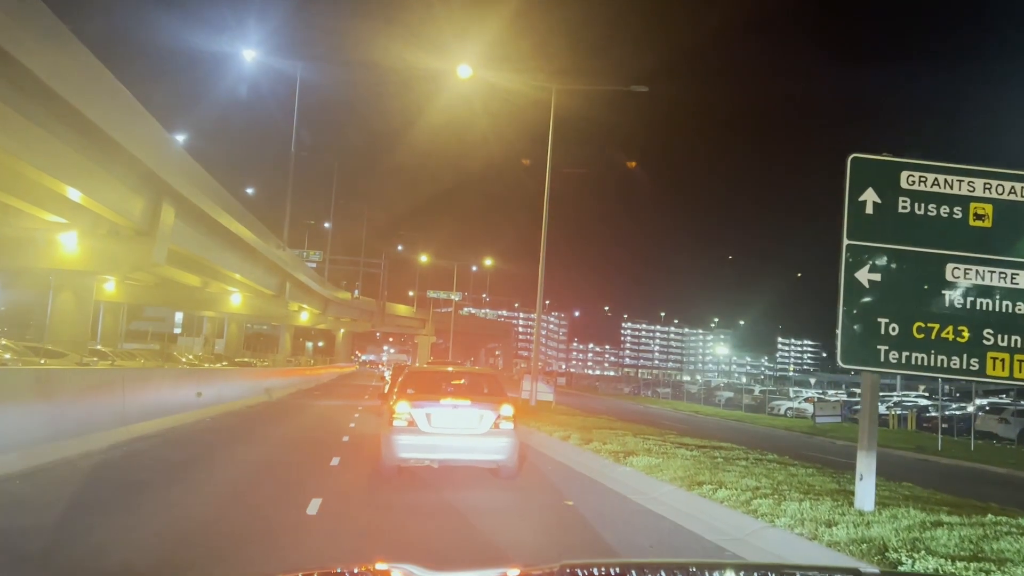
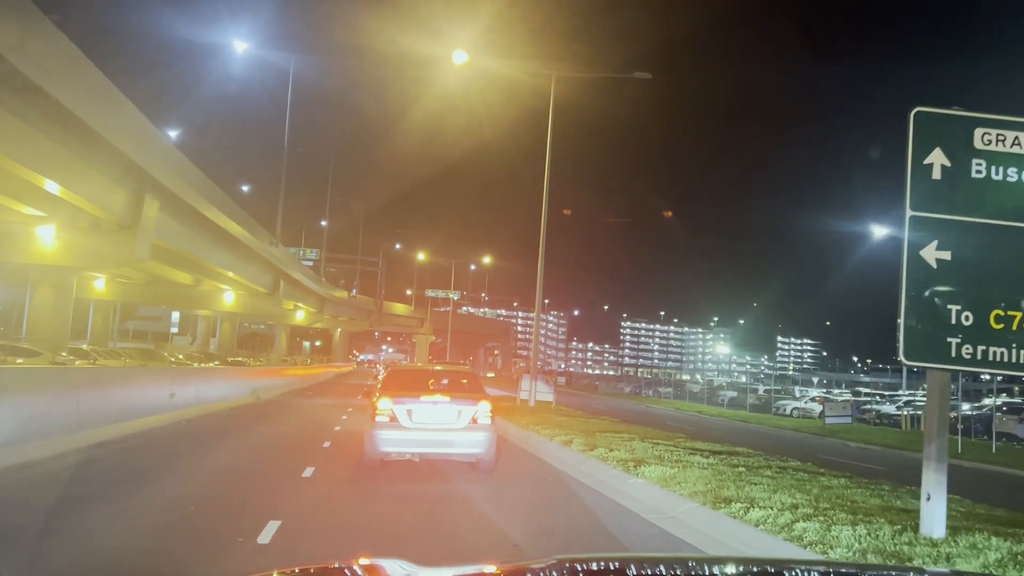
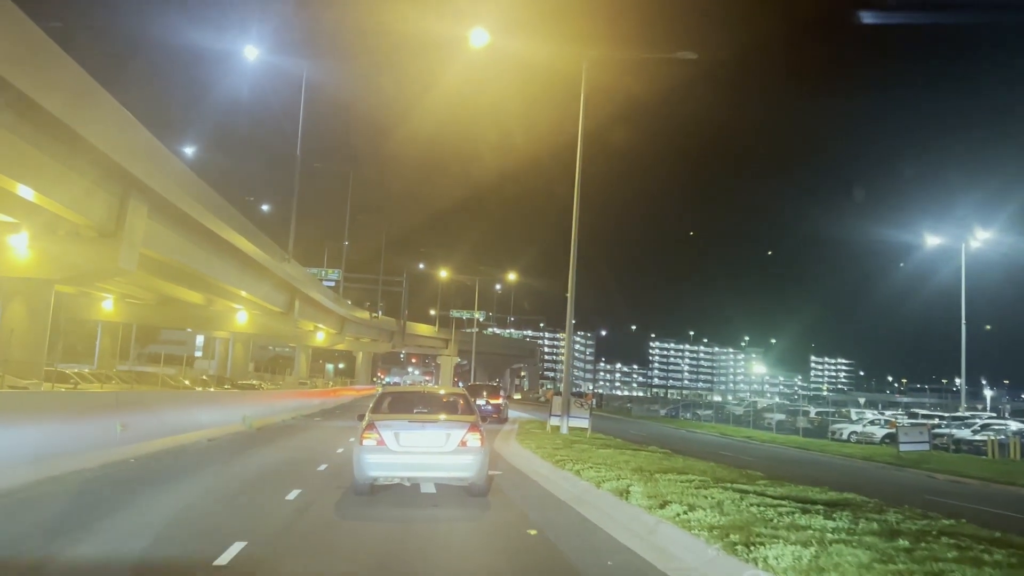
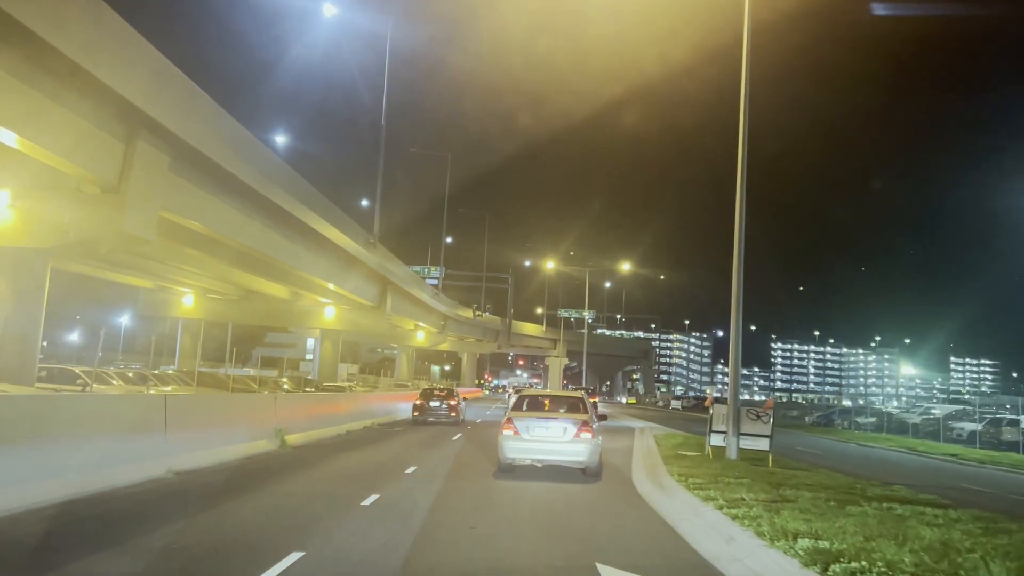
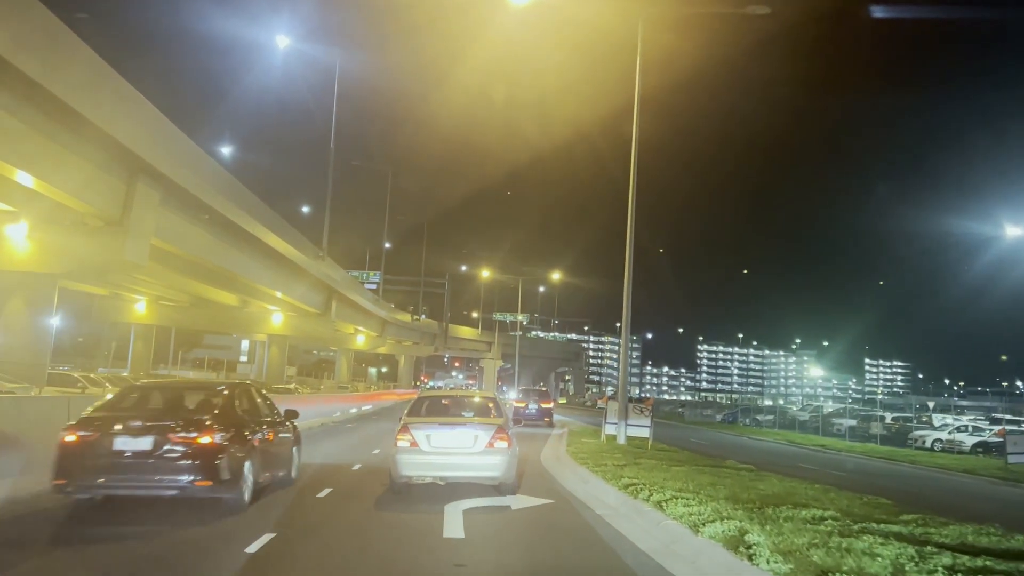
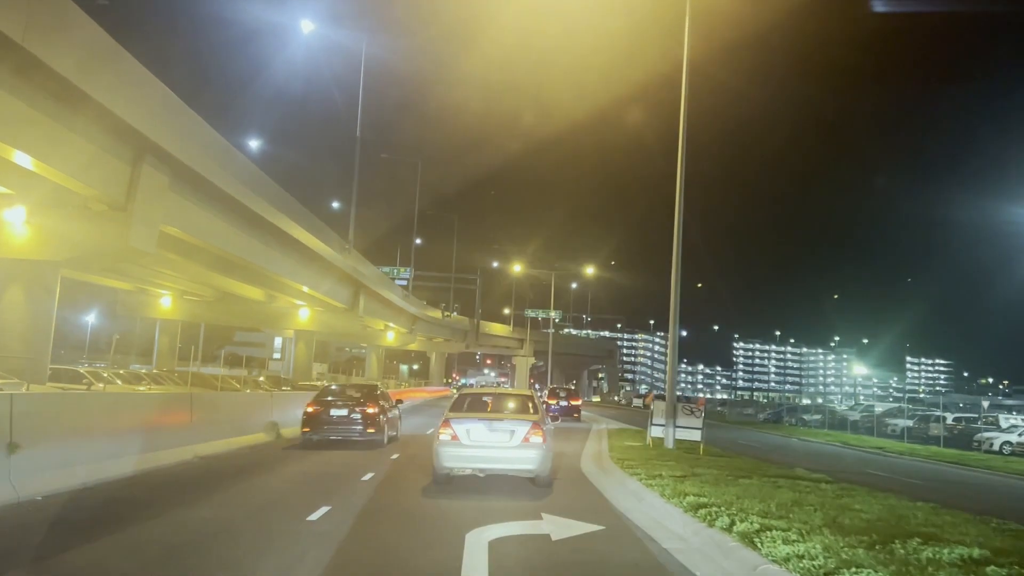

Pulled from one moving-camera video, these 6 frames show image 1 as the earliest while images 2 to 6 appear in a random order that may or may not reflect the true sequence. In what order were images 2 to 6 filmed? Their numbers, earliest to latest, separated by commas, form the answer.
2, 3, 5, 6, 4
